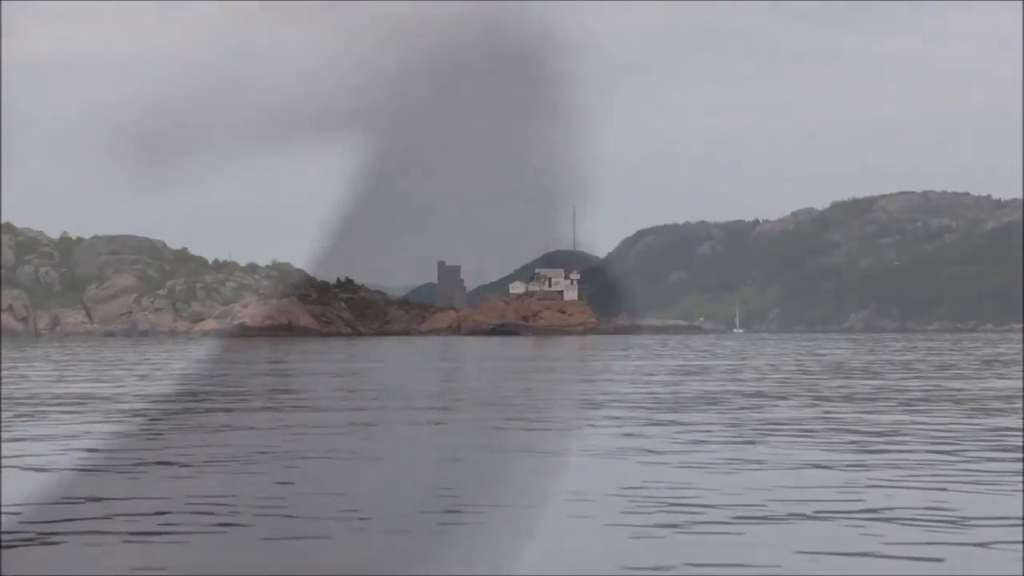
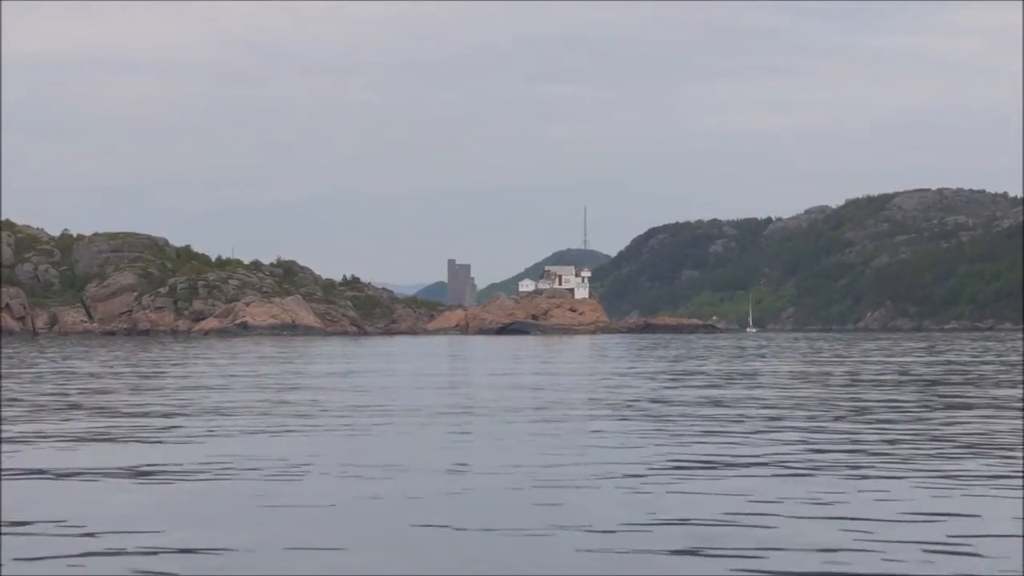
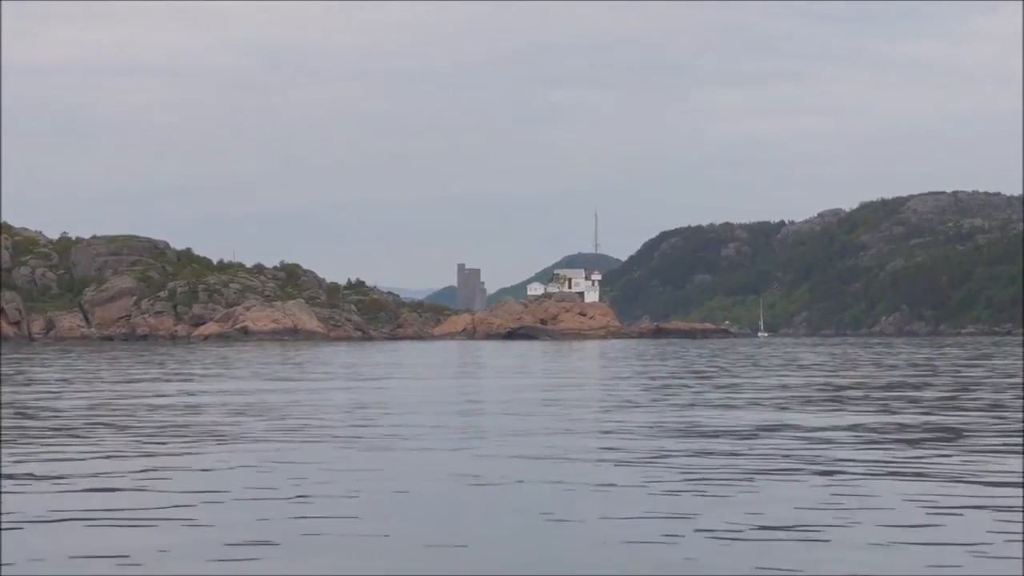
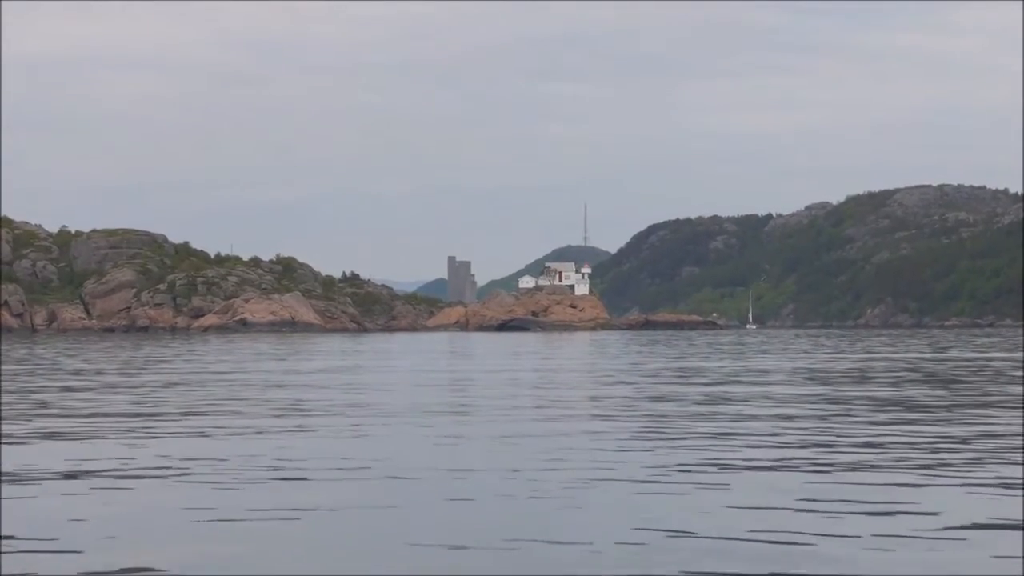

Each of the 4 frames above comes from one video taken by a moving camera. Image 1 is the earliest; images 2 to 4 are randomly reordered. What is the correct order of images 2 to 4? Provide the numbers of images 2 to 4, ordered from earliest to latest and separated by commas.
2, 4, 3
